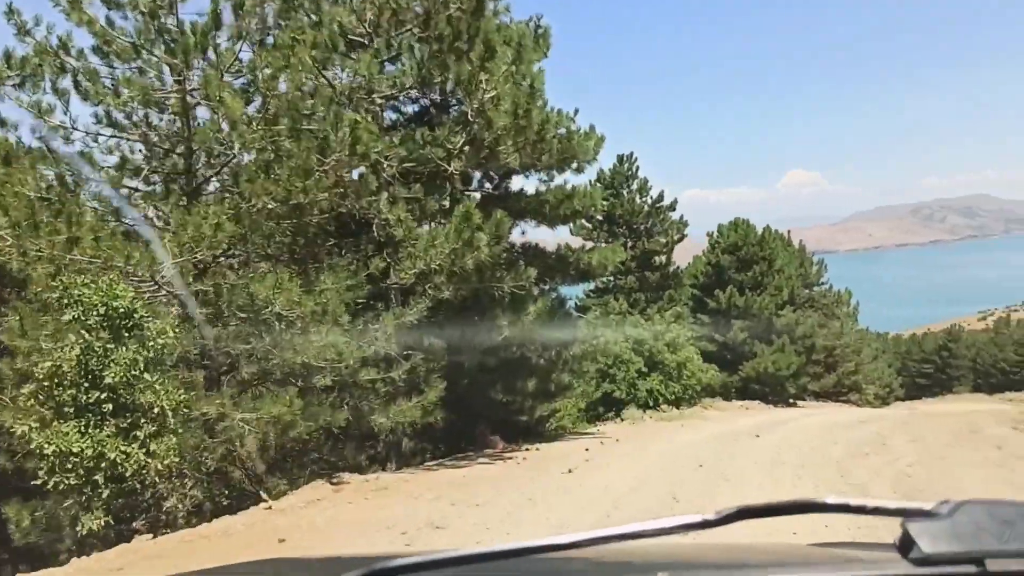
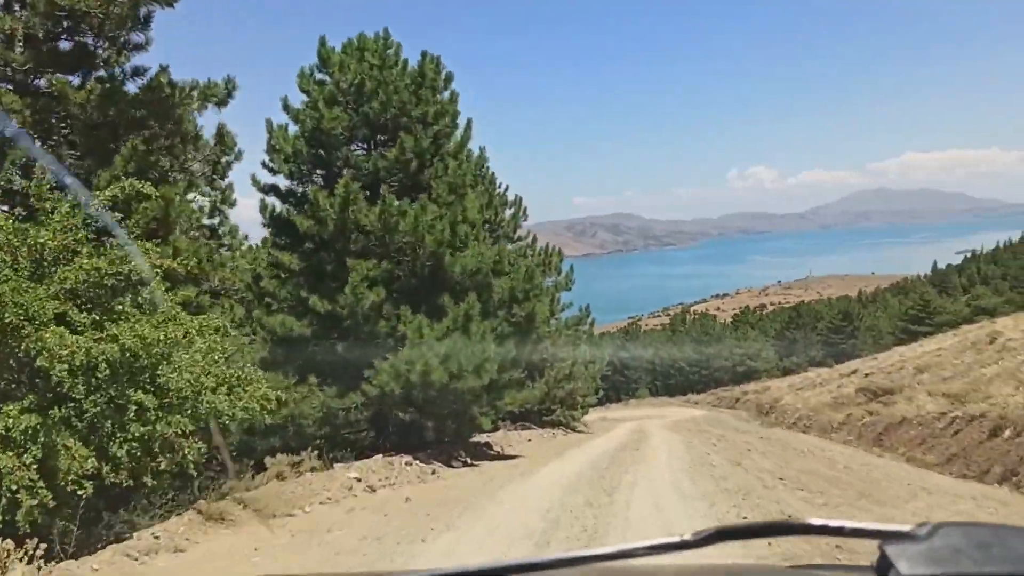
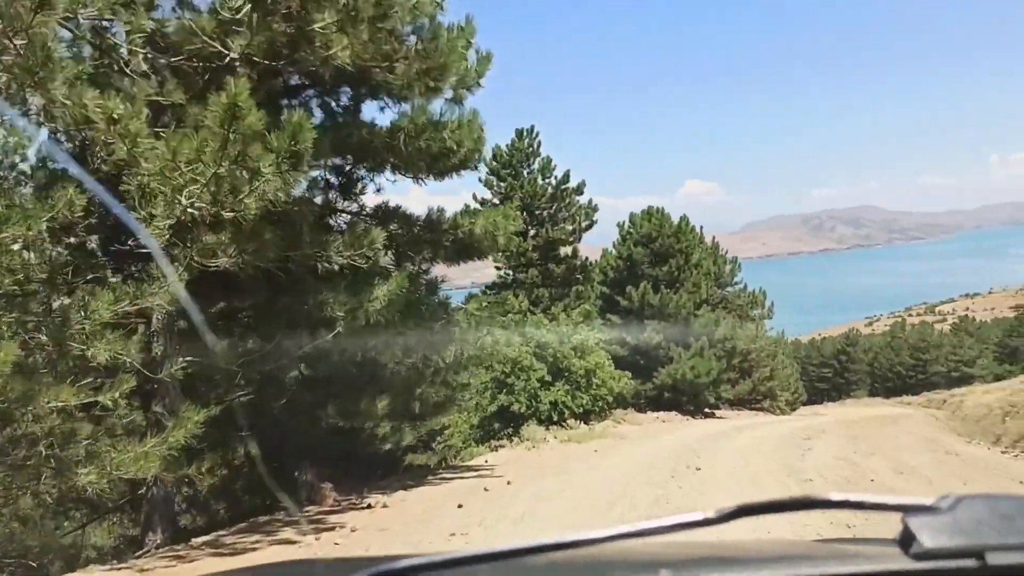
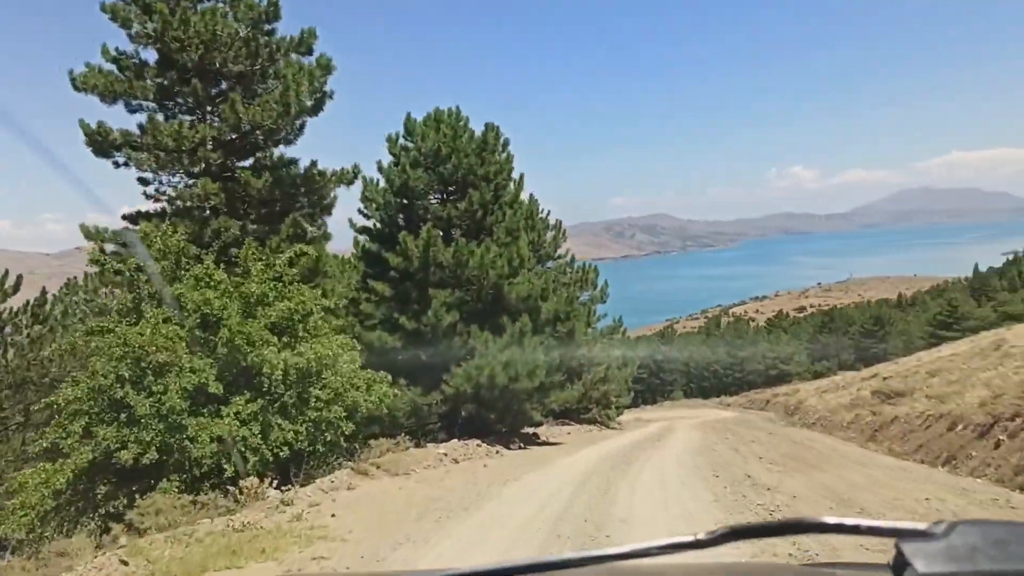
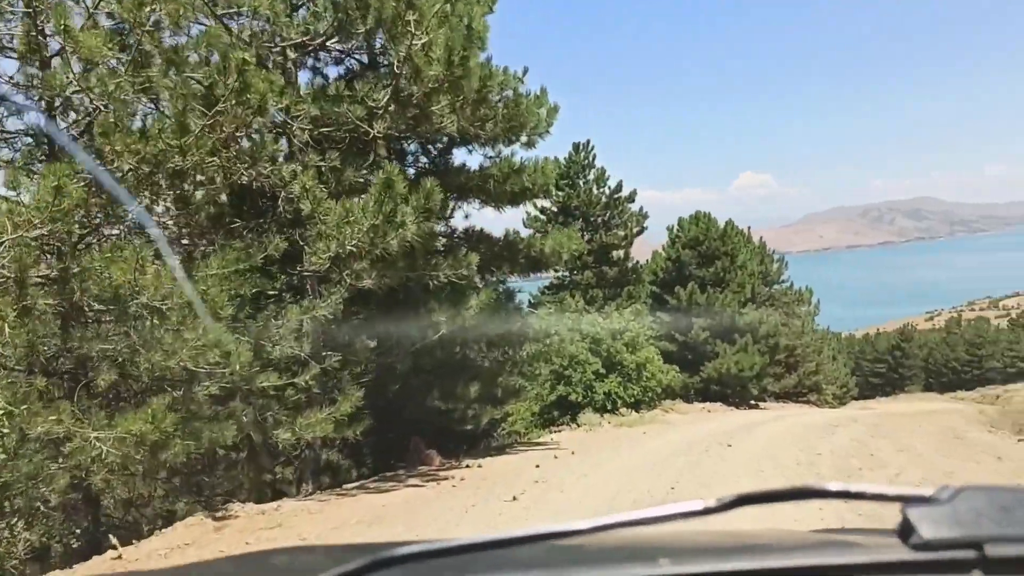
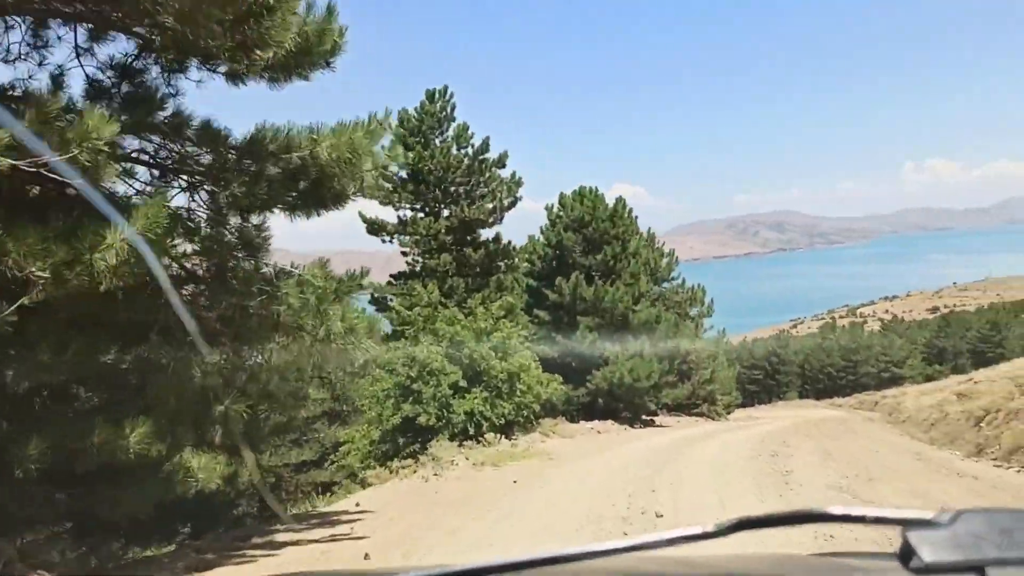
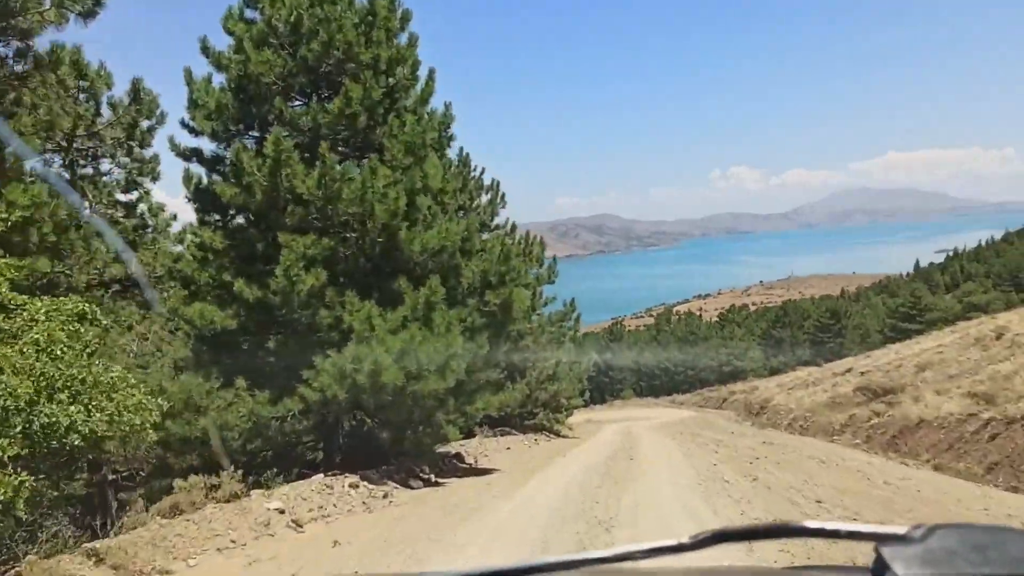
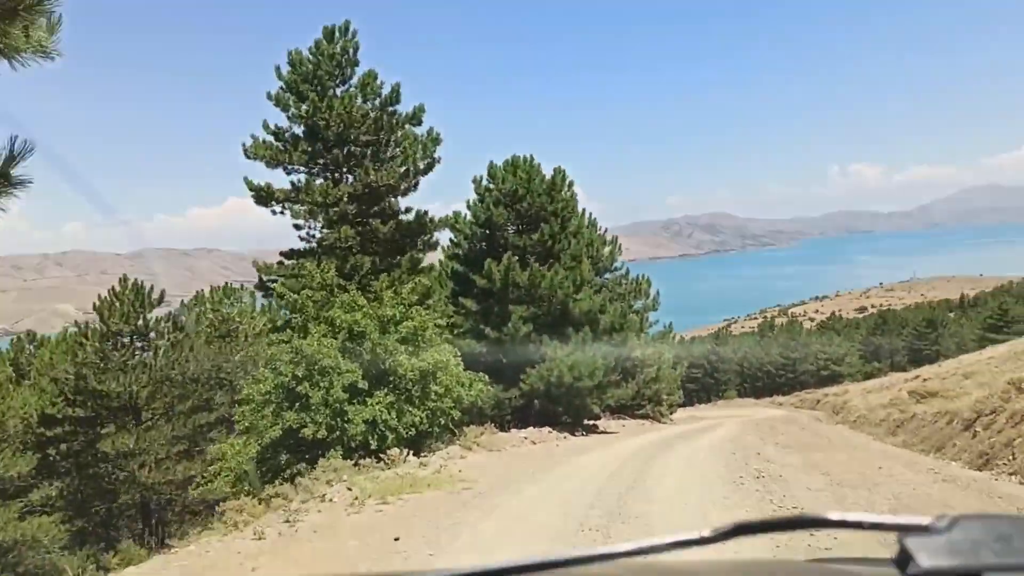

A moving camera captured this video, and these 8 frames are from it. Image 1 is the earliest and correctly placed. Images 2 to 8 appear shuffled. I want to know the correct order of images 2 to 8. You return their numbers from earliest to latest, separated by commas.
5, 3, 6, 8, 4, 2, 7
